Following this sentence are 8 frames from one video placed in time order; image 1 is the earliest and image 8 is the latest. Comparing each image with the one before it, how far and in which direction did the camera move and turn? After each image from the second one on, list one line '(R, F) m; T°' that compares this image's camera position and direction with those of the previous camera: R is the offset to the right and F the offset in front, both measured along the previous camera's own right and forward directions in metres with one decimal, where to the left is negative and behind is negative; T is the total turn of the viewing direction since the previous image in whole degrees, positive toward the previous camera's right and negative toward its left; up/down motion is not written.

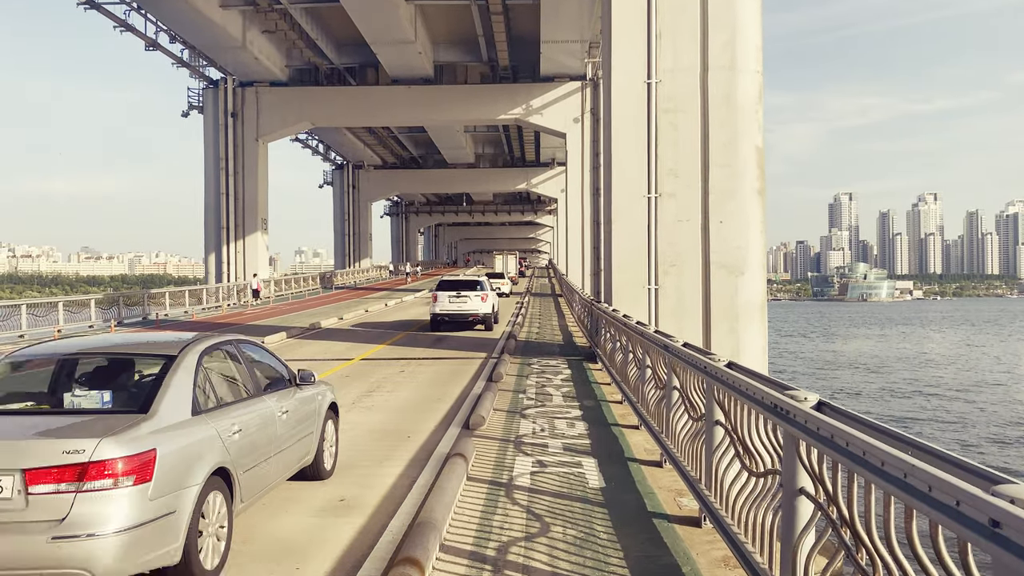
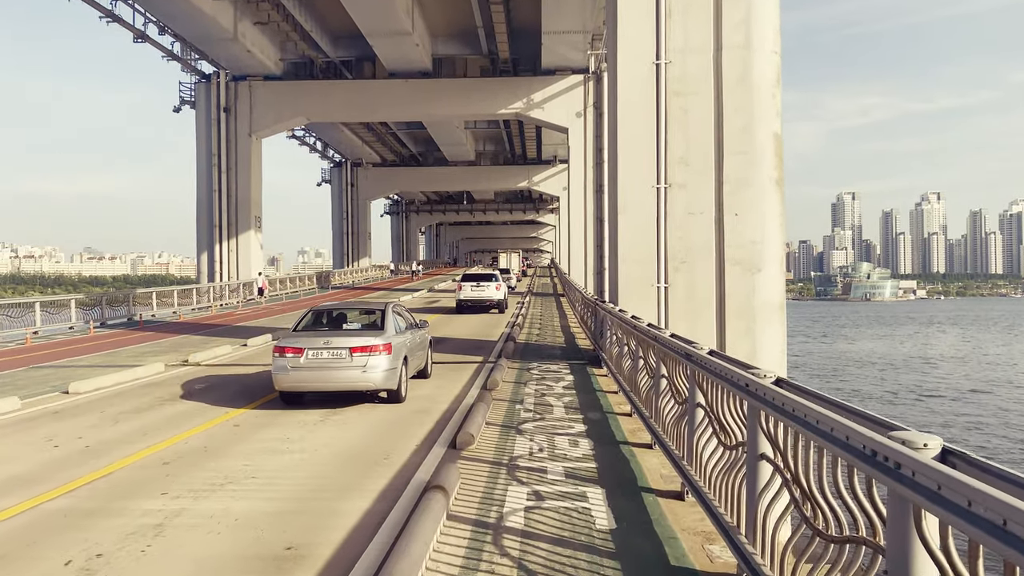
(+0.1, +1.1) m; 0°
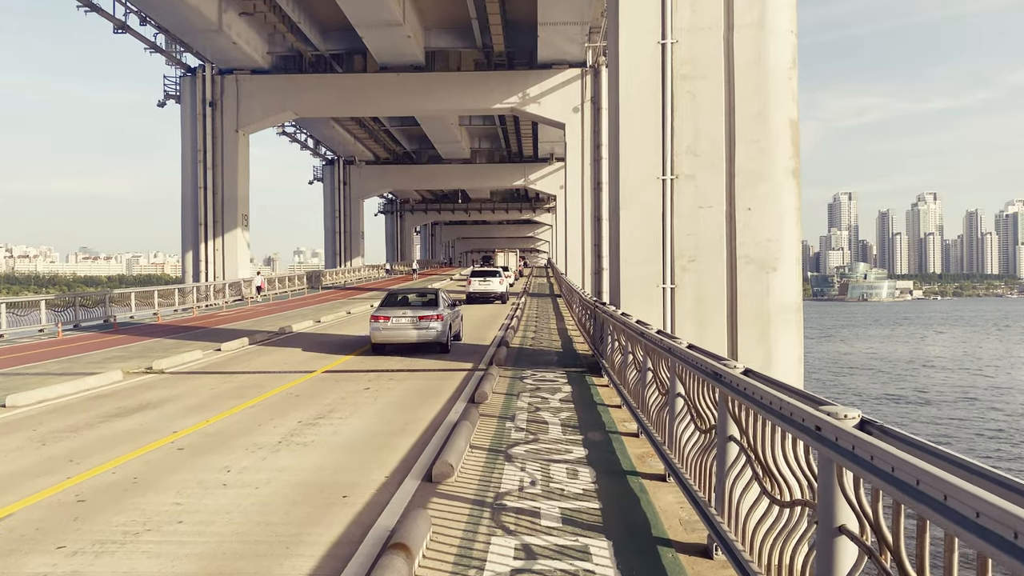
(+0.1, +1.2) m; 0°
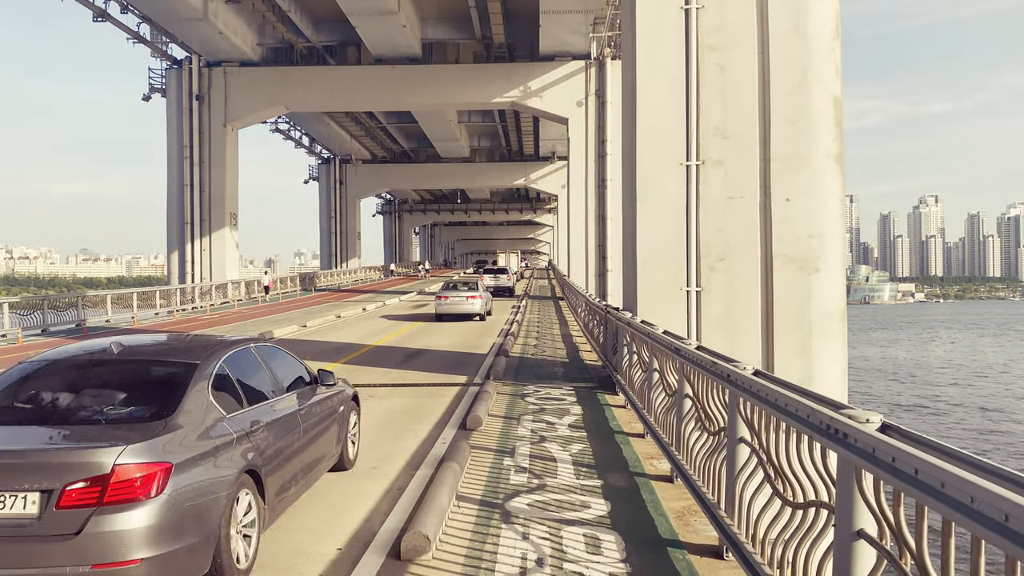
(0.0, +1.7) m; 0°
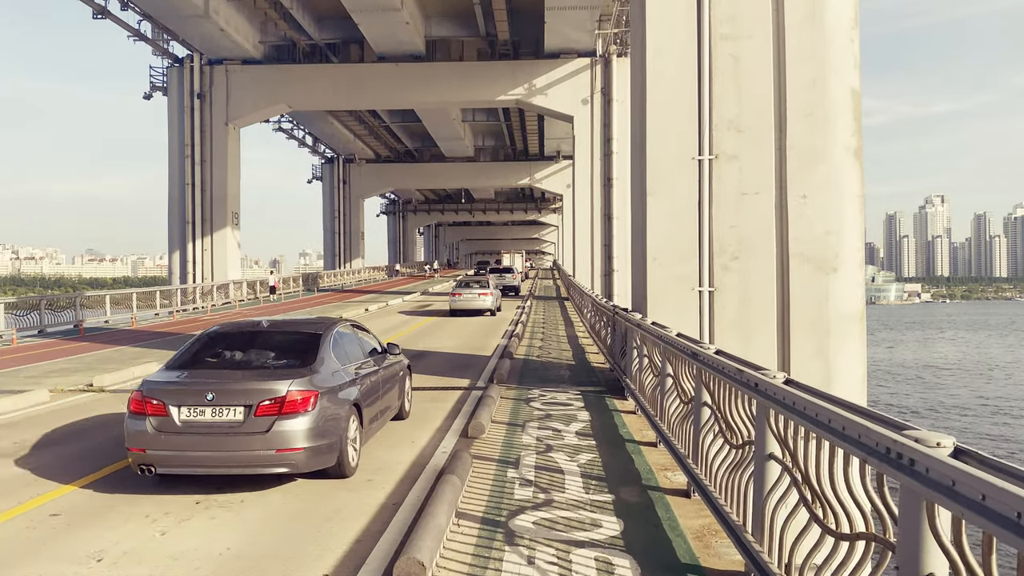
(0.0, +0.4) m; 0°
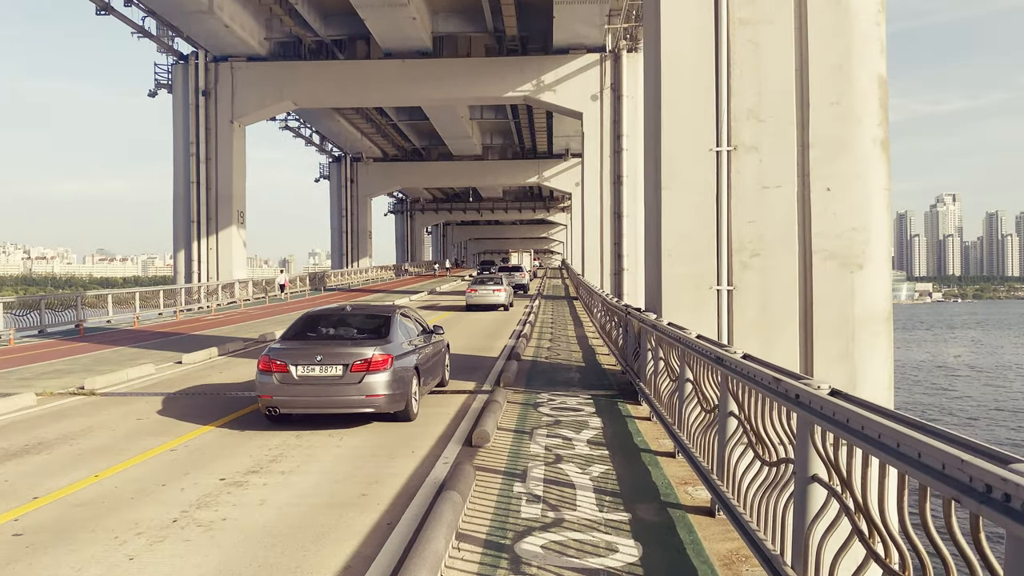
(0.0, +0.5) m; -1°
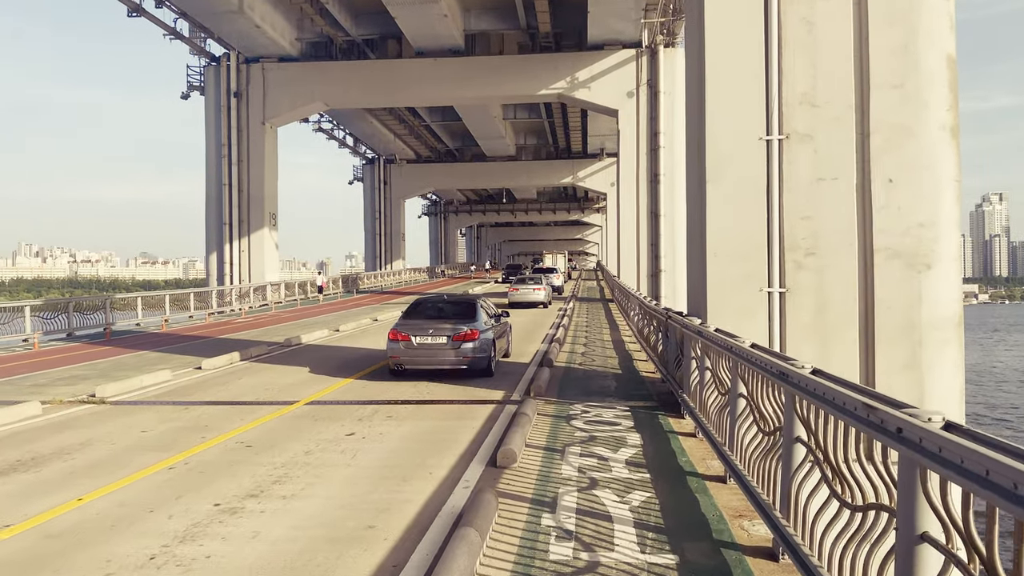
(0.0, +0.7) m; -2°
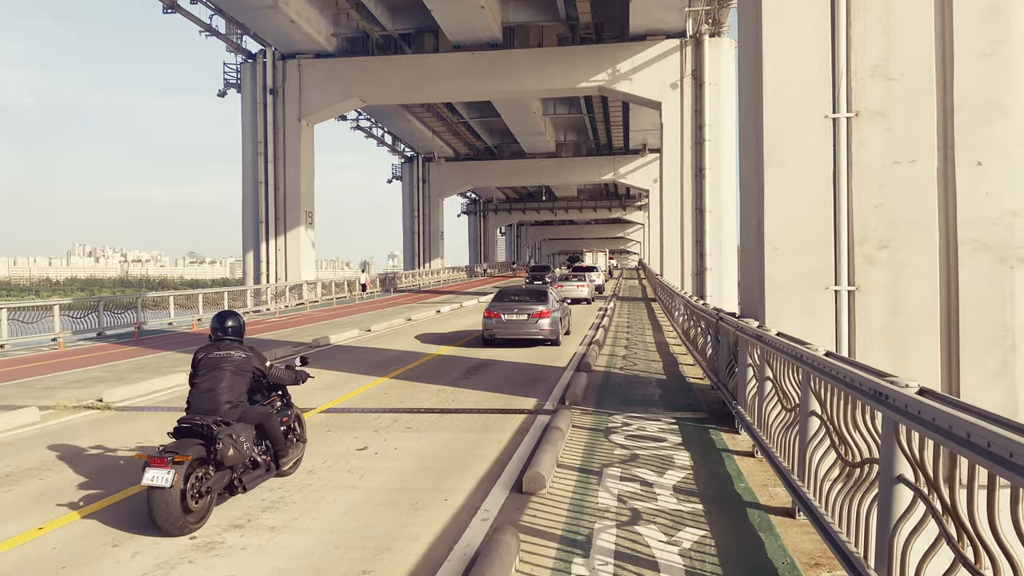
(+0.1, +0.9) m; -3°
